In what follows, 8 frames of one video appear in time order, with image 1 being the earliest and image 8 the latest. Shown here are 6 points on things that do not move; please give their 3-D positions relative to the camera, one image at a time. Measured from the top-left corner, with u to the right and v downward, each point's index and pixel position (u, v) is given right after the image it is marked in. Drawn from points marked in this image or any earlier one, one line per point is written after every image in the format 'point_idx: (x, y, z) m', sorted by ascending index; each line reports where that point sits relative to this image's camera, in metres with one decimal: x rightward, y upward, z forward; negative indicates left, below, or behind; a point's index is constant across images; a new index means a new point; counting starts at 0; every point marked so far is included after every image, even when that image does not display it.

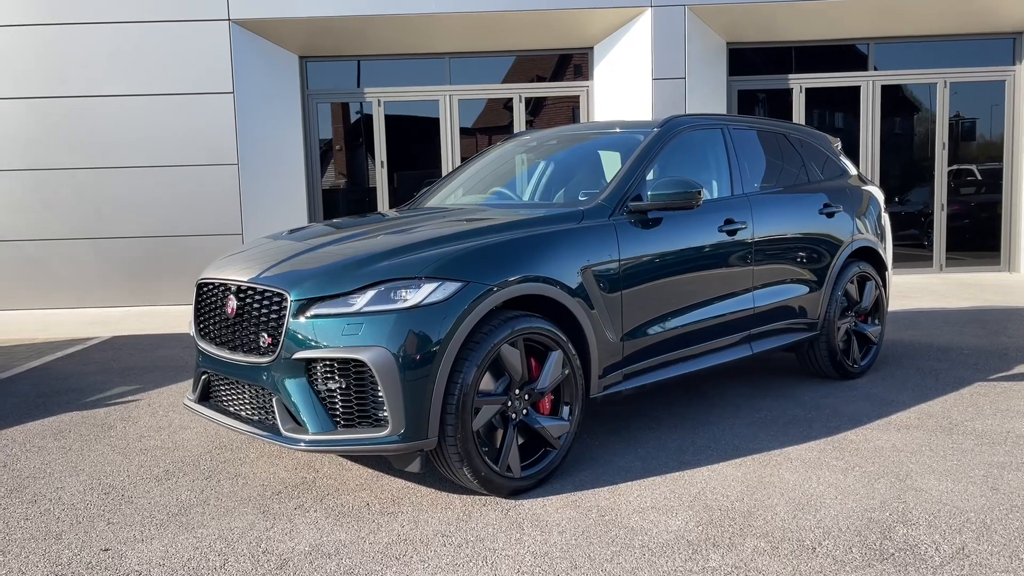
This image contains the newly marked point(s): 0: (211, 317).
0: (-1.3, -0.1, +3.9) m
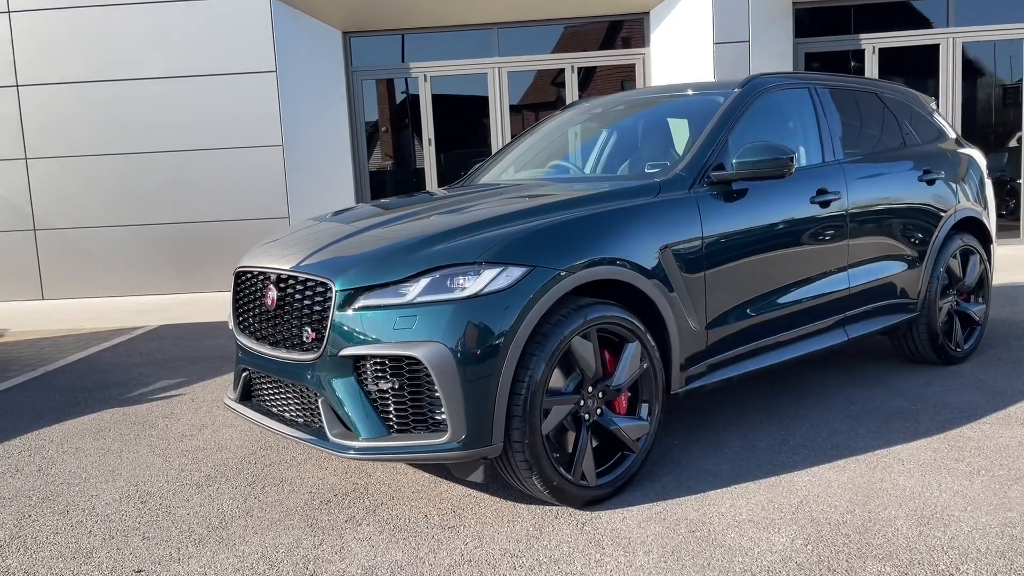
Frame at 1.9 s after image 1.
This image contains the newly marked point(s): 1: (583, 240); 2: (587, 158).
0: (-1.1, -0.1, +3.5) m
1: (+0.3, +0.2, +3.2) m
2: (+0.3, +0.6, +4.5) m
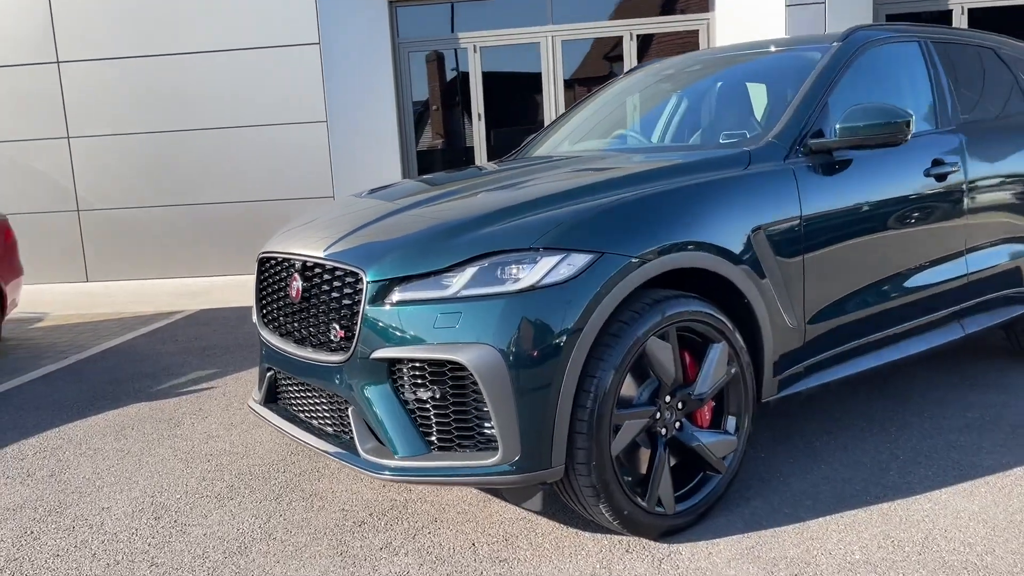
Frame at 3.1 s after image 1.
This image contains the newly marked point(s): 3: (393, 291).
0: (-0.8, 0.0, +3.1) m
1: (+0.5, +0.2, +2.7) m
2: (+0.6, +0.7, +3.9) m
3: (-0.3, 0.0, +2.5) m
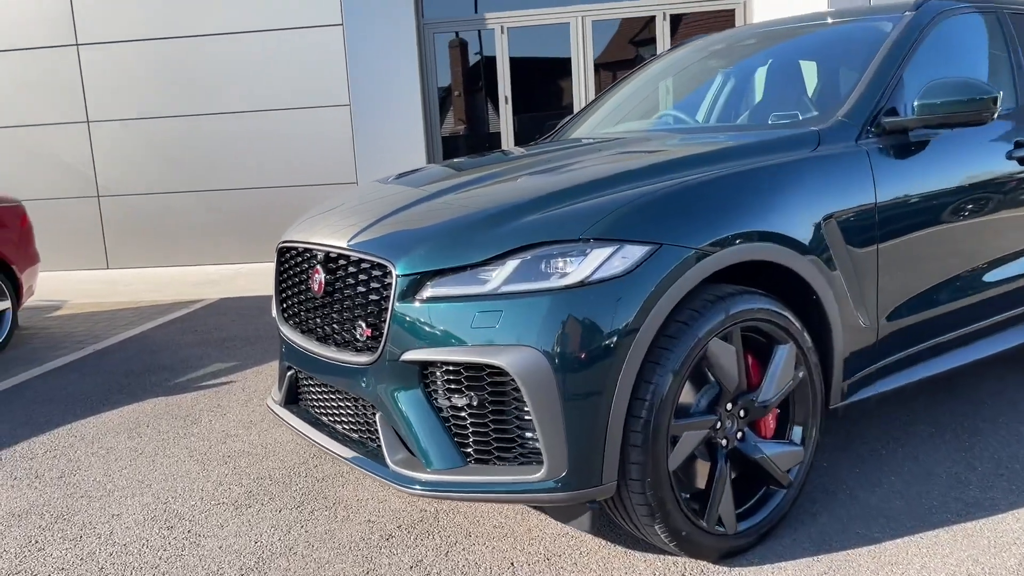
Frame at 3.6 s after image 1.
0: (-0.7, 0.0, +2.9) m
1: (+0.6, +0.2, +2.4) m
2: (+0.8, +0.7, +3.7) m
3: (-0.2, 0.0, +2.3) m
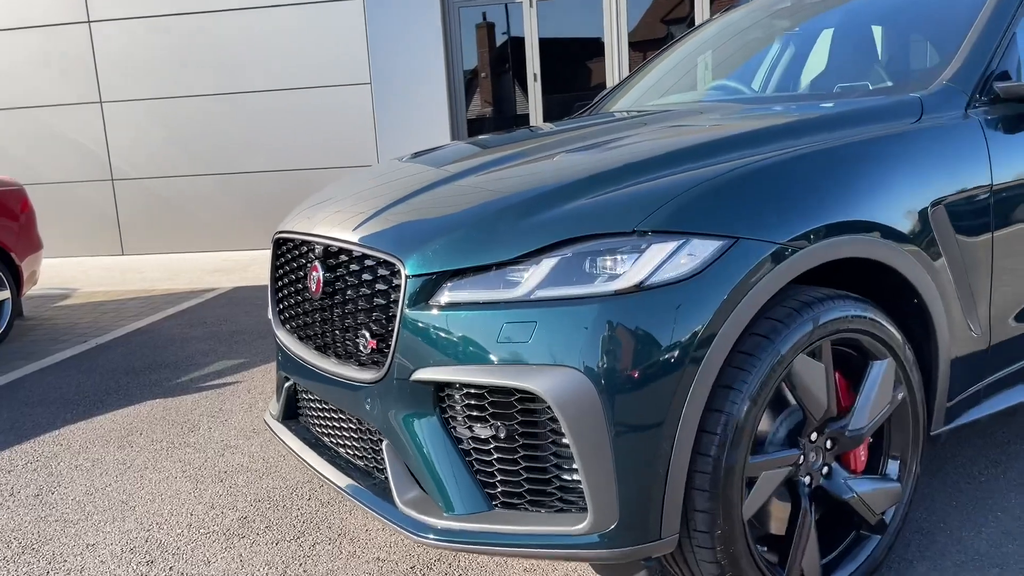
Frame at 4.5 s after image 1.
0: (-0.6, 0.0, +2.4) m
1: (+0.7, +0.2, +1.9) m
2: (+0.9, +0.7, +3.2) m
3: (-0.1, 0.0, +1.9) m
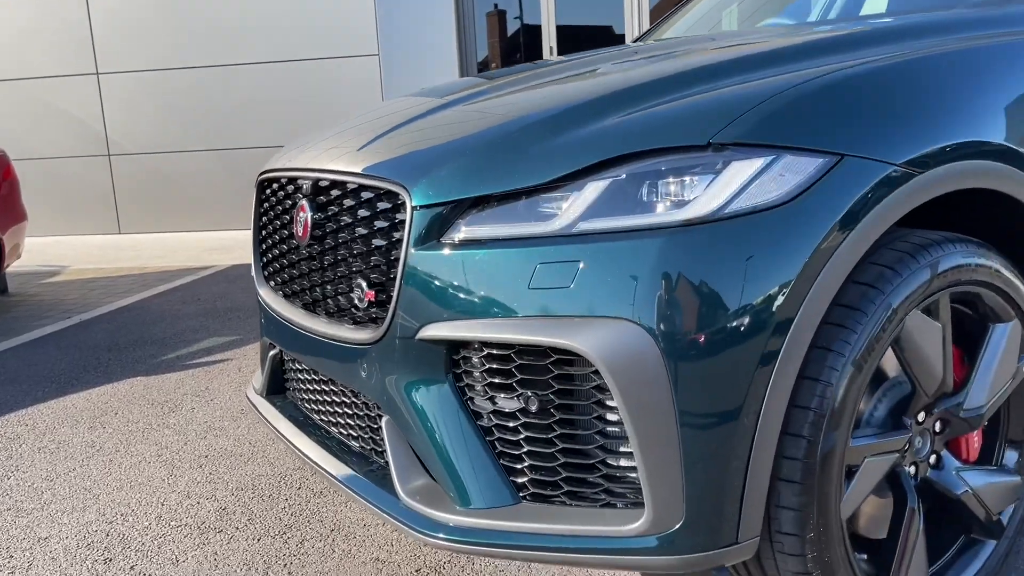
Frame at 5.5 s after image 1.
0: (-0.6, +0.1, +2.1) m
1: (+0.7, +0.3, +1.5) m
2: (+0.9, +0.9, +2.8) m
3: (-0.1, +0.1, +1.5) m
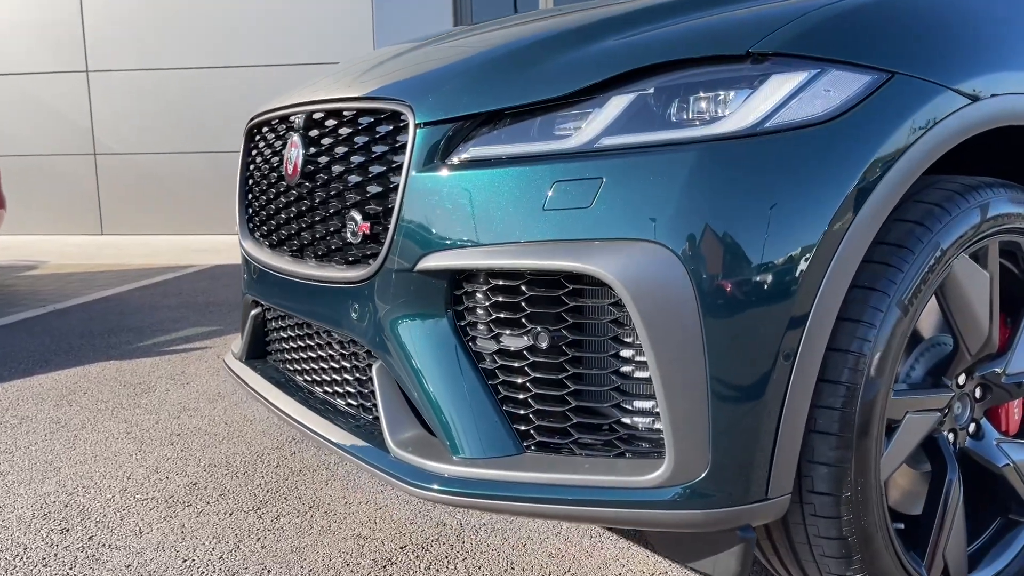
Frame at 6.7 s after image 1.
0: (-0.5, +0.2, +1.9) m
1: (+0.7, +0.4, +1.4) m
2: (+1.0, +0.9, +2.7) m
3: (-0.1, +0.2, +1.3) m
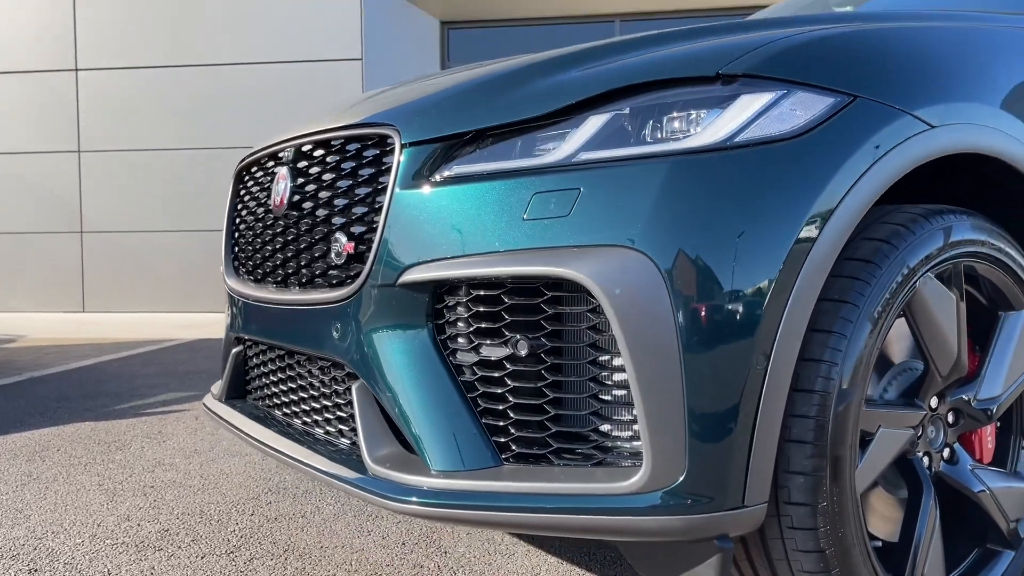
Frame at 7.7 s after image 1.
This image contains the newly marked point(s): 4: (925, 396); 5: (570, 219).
0: (-0.6, +0.1, +2.0) m
1: (+0.7, +0.4, +1.5) m
2: (+0.9, +0.7, +2.8) m
3: (-0.1, +0.2, +1.4) m
4: (+0.7, -0.2, +1.4) m
5: (+0.1, +0.1, +1.3) m
